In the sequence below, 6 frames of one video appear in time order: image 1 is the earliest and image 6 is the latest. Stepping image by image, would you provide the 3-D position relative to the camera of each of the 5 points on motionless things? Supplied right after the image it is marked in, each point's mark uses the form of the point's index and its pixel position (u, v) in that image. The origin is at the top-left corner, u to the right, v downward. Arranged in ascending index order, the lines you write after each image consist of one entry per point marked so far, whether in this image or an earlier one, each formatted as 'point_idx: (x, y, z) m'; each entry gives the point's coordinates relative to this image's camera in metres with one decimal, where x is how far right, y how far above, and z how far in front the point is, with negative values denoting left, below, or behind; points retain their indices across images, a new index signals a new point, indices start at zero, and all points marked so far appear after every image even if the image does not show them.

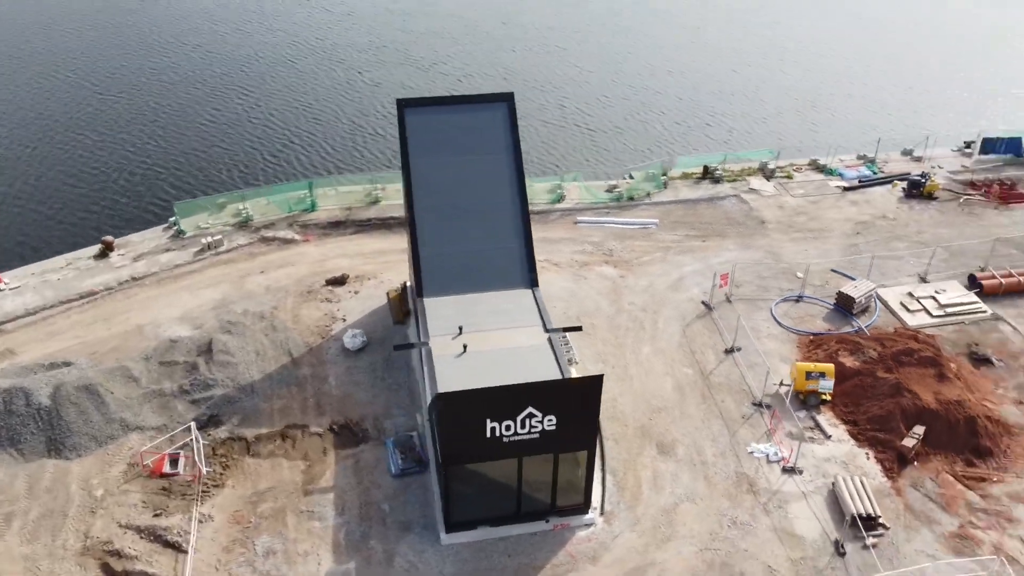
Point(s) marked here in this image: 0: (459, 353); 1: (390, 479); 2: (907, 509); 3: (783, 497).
0: (-1.1, -1.5, +18.6) m
1: (-2.8, -4.4, +18.5) m
2: (+8.8, -4.9, +18.1) m
3: (+6.1, -4.7, +18.3) m
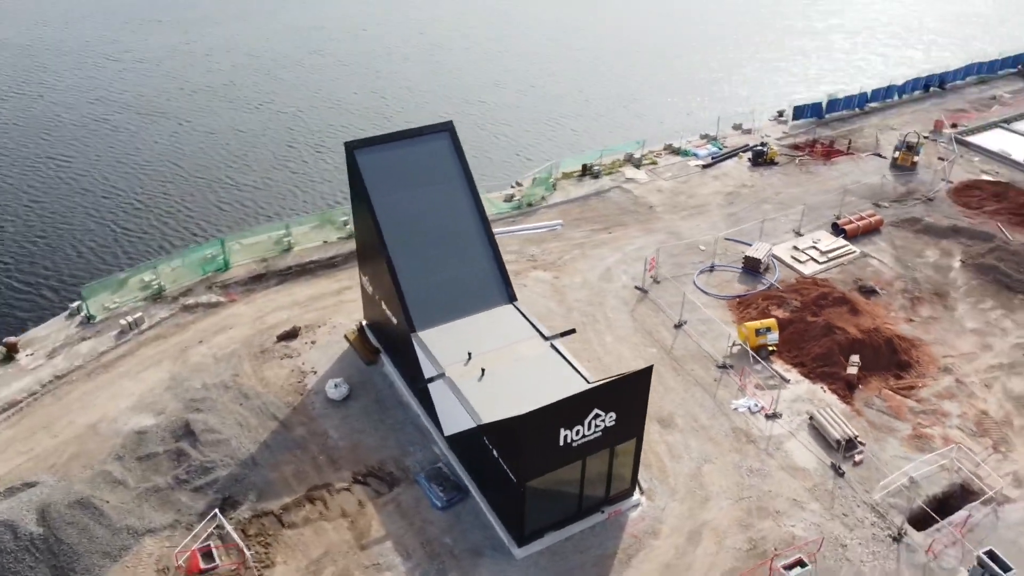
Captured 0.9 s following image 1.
0: (-0.7, -2.1, +19.2) m
1: (-1.7, -5.2, +18.7) m
2: (+9.4, -3.6, +21.4) m
3: (+6.8, -3.9, +20.9) m
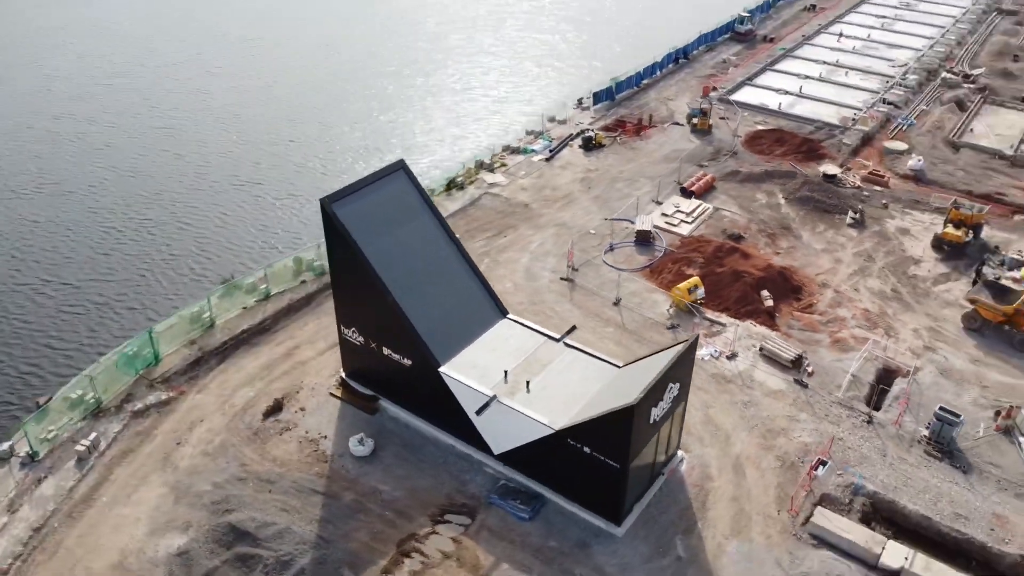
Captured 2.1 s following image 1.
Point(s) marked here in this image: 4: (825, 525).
0: (+0.4, -2.5, +20.4) m
1: (+0.4, -5.8, +19.7) m
2: (+9.2, -1.7, +26.0) m
3: (+7.1, -2.6, +24.6) m
4: (+7.5, -5.7, +19.4) m
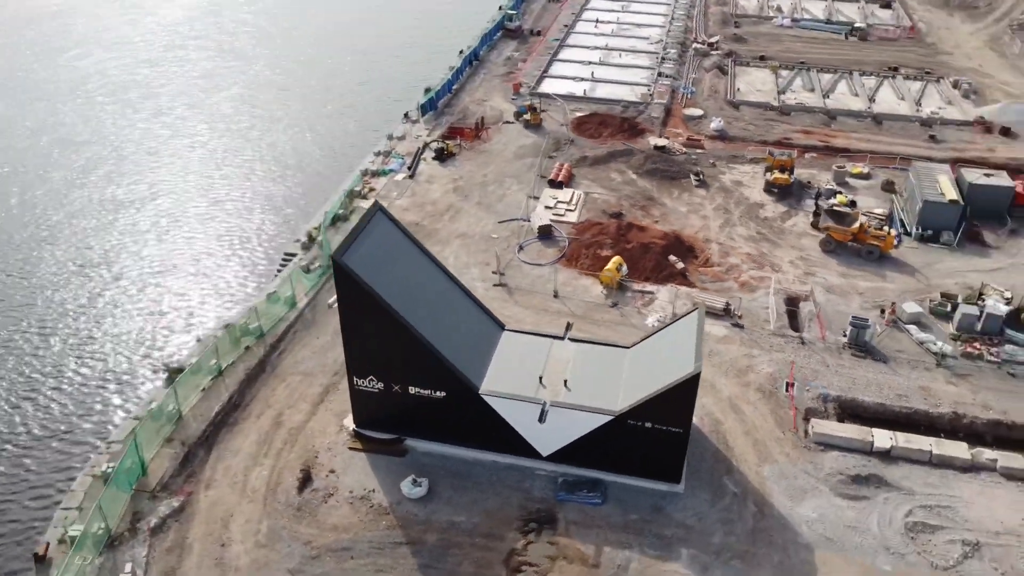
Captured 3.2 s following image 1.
0: (+1.5, -2.7, +21.9) m
1: (+2.5, -5.8, +21.4) m
2: (+7.6, -0.2, +30.1) m
3: (+6.3, -1.4, +28.1) m
4: (+9.1, -4.1, +23.4) m
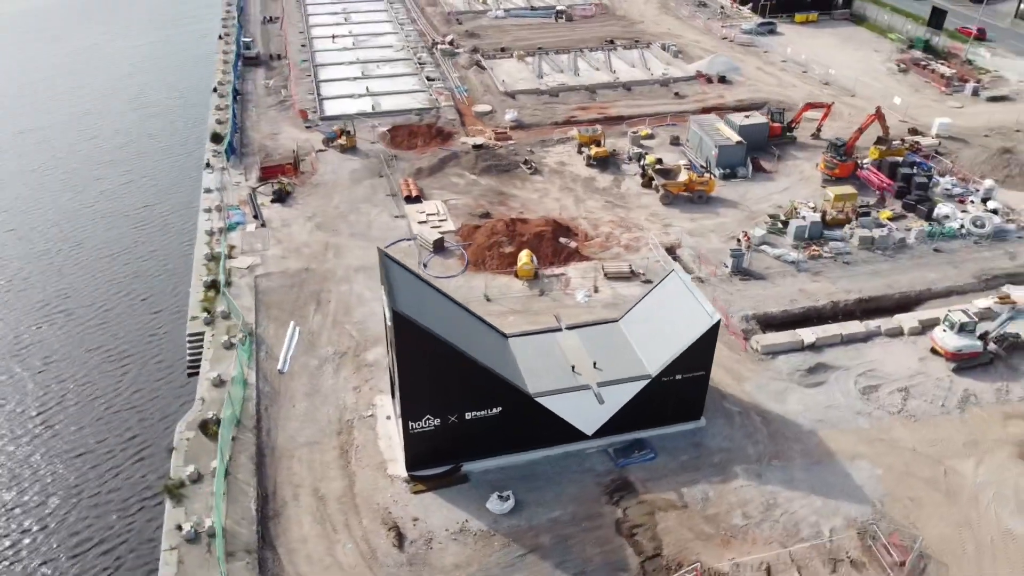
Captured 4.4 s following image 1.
0: (+2.6, -2.4, +24.3) m
1: (+4.4, -5.2, +24.4) m
2: (+4.2, +1.2, +34.0) m
3: (+4.1, -0.3, +31.8) m
4: (+9.1, -1.9, +28.7) m
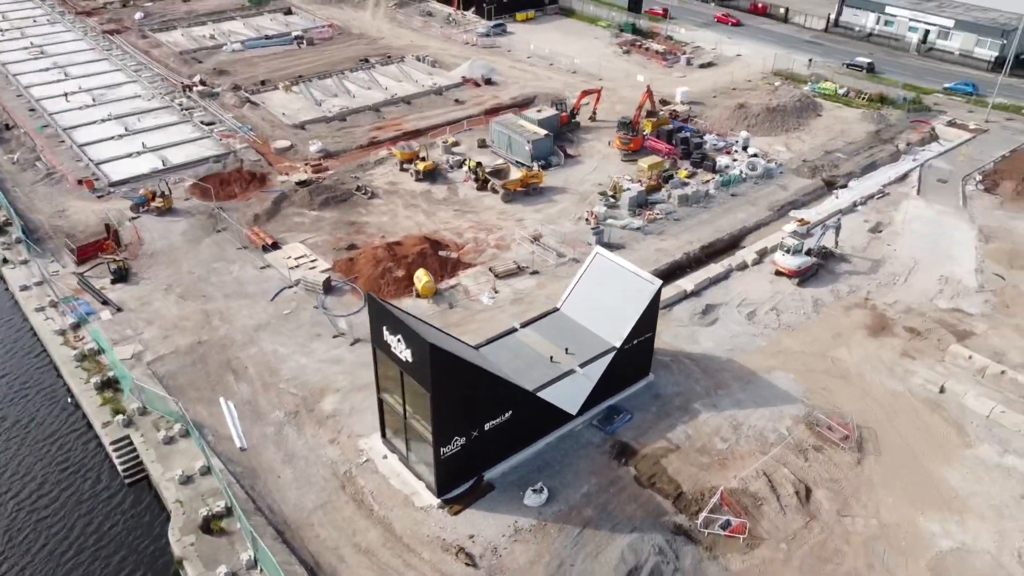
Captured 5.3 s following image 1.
0: (+1.9, -2.2, +26.7) m
1: (+4.2, -4.4, +27.6) m
2: (-0.9, +1.2, +36.3) m
3: (+0.2, -0.1, +34.2) m
4: (+6.2, -0.4, +33.1) m
